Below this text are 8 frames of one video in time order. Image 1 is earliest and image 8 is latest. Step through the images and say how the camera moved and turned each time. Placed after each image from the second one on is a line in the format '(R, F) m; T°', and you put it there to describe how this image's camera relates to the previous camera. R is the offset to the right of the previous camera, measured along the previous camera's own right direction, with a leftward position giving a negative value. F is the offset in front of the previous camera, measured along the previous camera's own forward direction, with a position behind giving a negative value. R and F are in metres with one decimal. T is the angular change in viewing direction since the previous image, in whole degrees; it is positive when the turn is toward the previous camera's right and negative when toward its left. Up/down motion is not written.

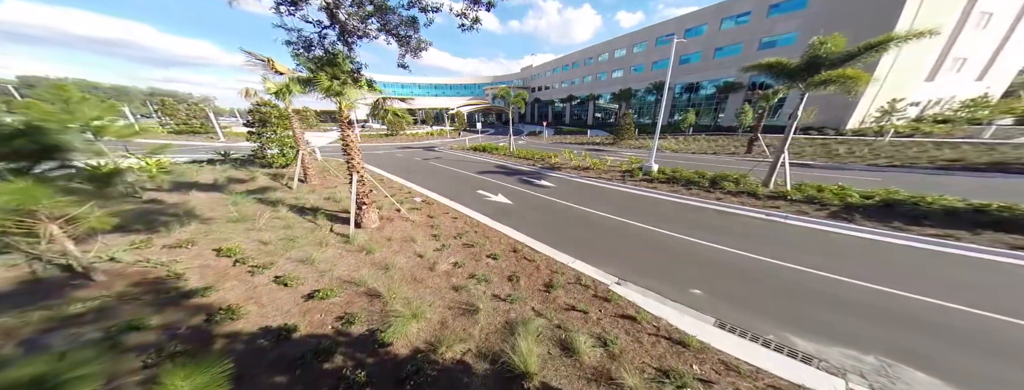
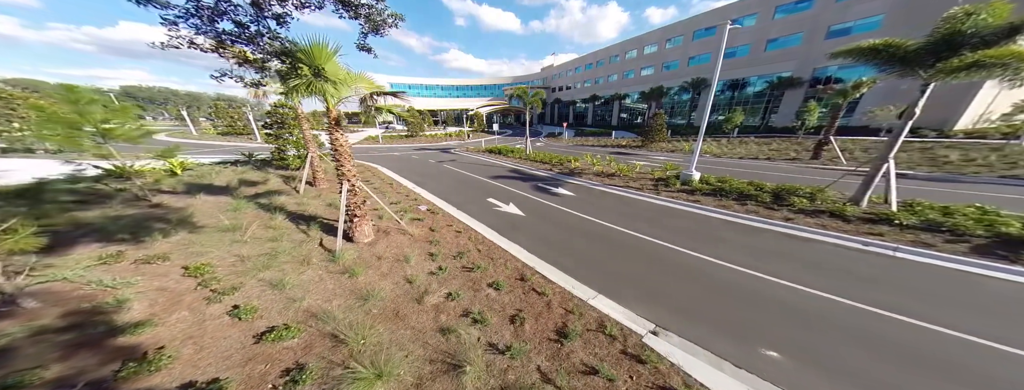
(+0.3, +1.2) m; -5°
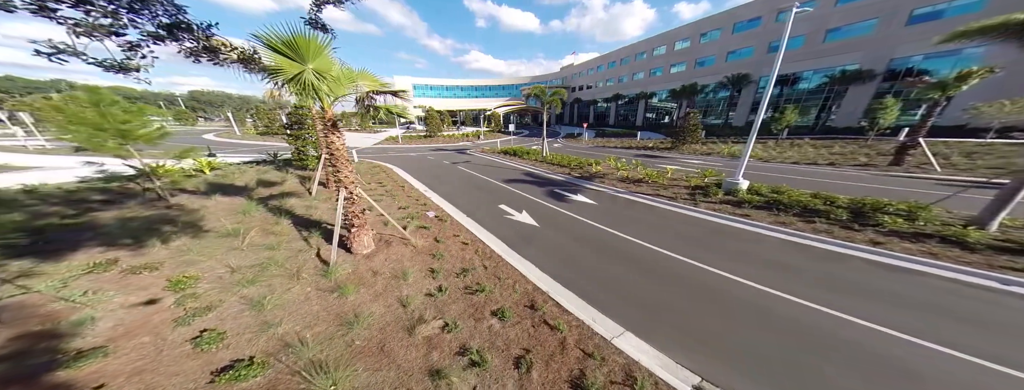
(+0.2, +0.8) m; -5°
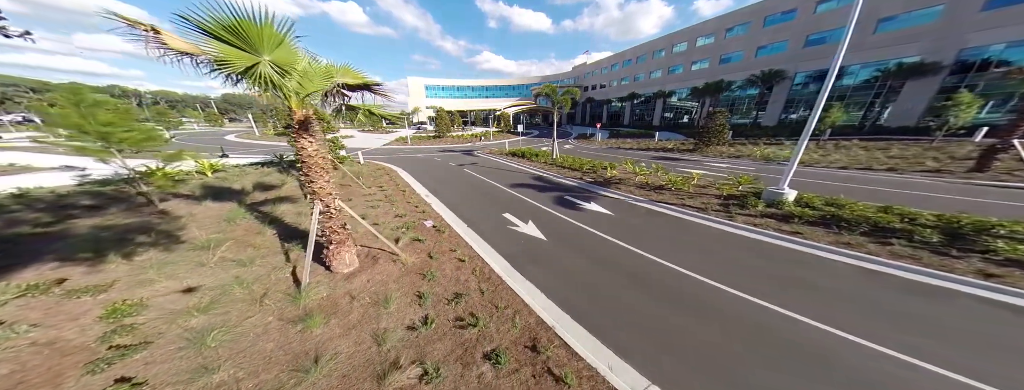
(+0.2, +0.9) m; -3°
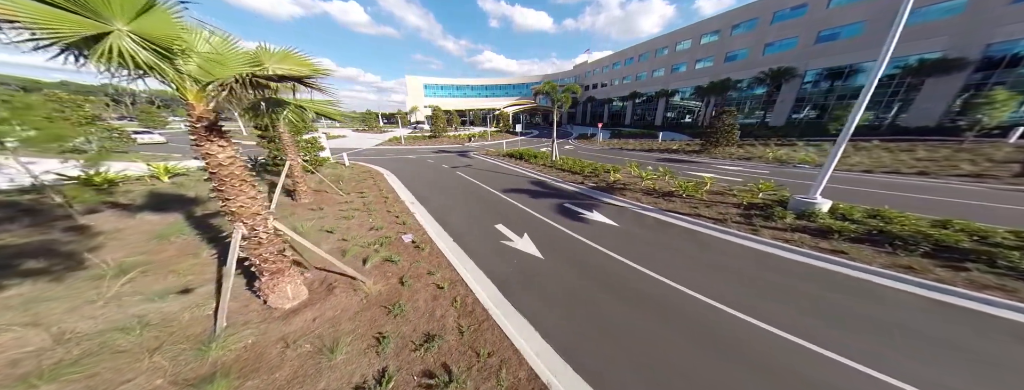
(+0.2, +1.0) m; 0°
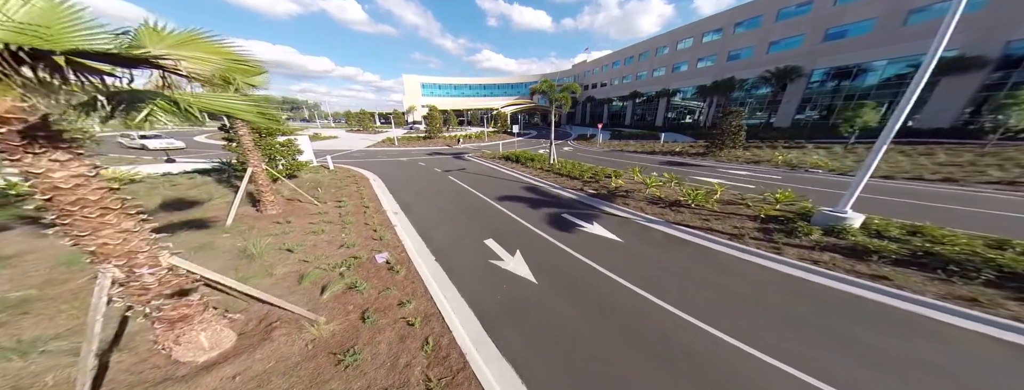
(+0.2, +0.8) m; 0°
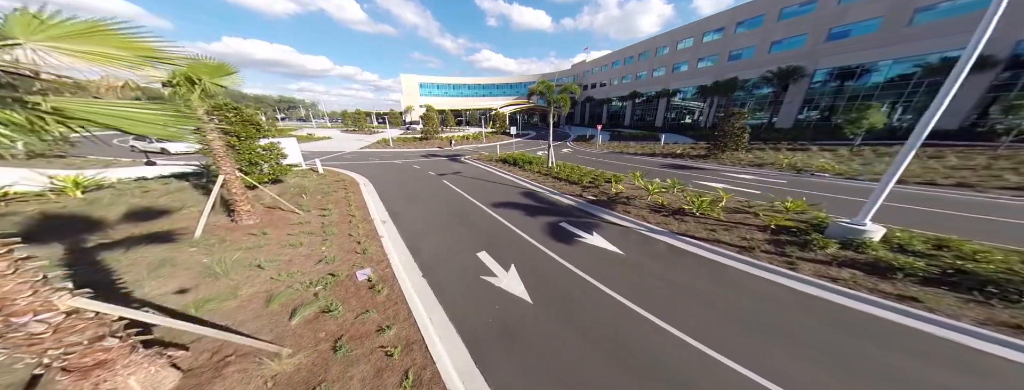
(+0.1, +0.5) m; 0°
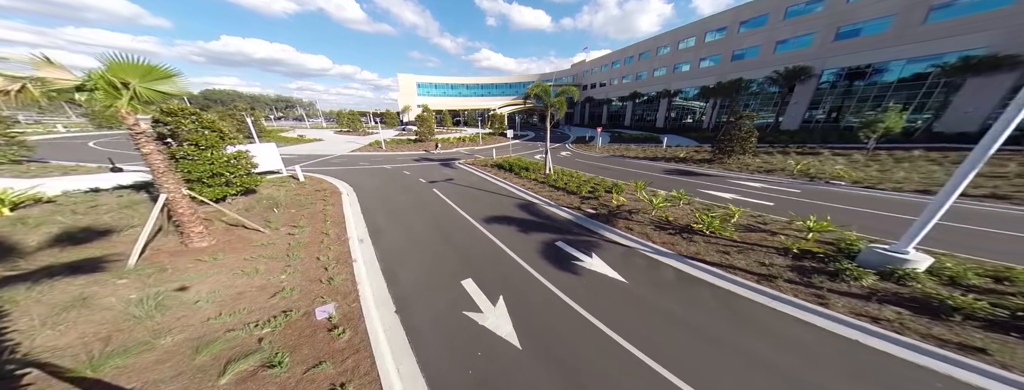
(+0.3, +0.8) m; 0°
